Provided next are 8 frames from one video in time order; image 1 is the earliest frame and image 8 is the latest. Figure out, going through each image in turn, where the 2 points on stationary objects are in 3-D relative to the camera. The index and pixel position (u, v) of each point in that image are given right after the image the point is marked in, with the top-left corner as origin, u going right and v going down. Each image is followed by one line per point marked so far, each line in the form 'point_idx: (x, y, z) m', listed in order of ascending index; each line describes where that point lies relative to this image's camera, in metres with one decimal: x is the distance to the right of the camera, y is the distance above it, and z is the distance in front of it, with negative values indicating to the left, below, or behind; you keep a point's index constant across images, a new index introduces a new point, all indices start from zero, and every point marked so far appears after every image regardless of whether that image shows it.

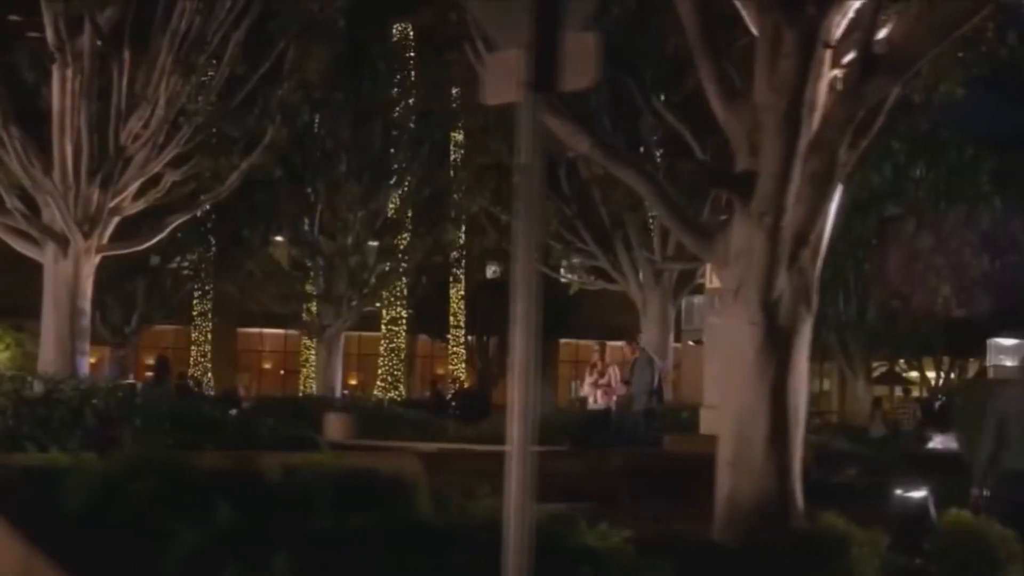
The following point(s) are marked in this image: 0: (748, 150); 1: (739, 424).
0: (+1.7, +1.0, +12.2) m
1: (+1.6, -1.0, +12.0) m
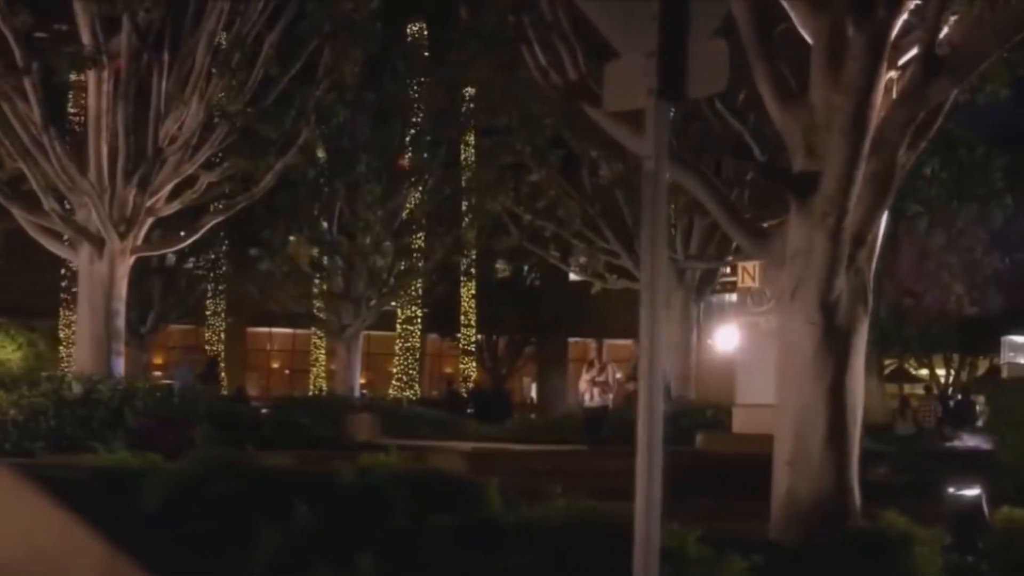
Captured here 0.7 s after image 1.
0: (+2.1, +1.0, +12.3) m
1: (+2.0, -1.0, +12.1) m
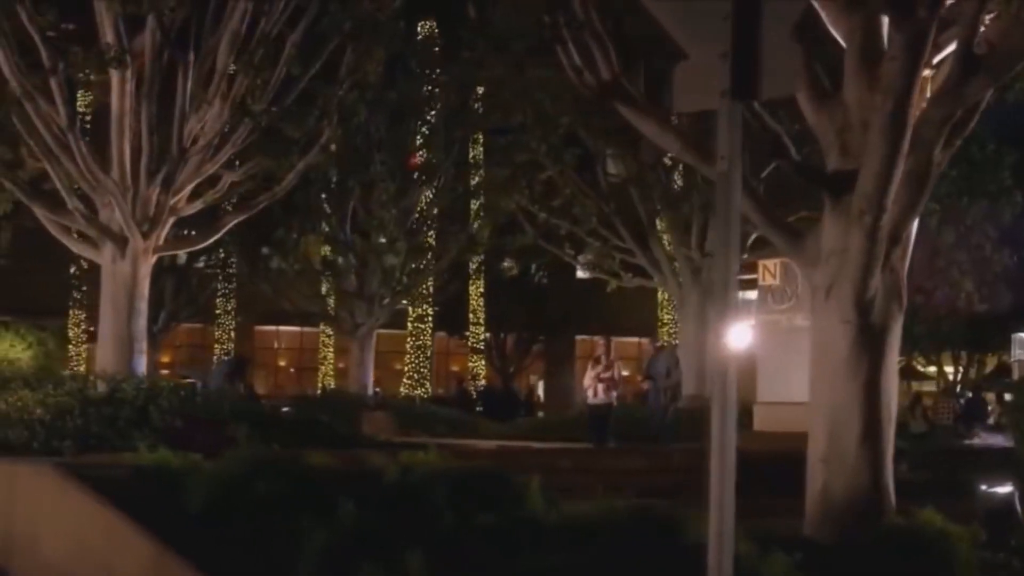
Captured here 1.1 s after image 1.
0: (+2.4, +1.0, +12.3) m
1: (+2.3, -1.0, +12.2) m
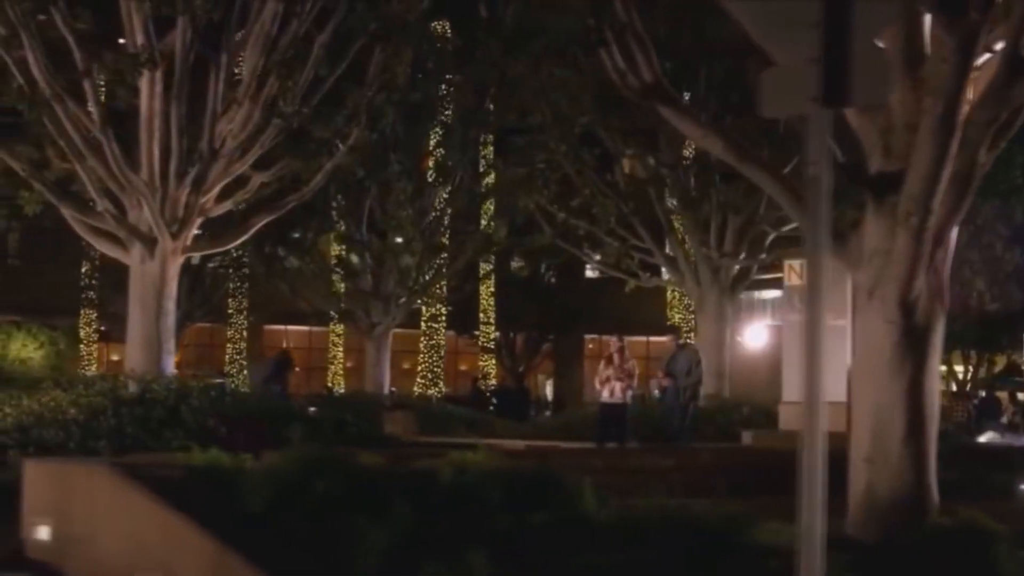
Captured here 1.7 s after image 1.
0: (+2.7, +1.0, +12.4) m
1: (+2.6, -1.0, +12.3) m
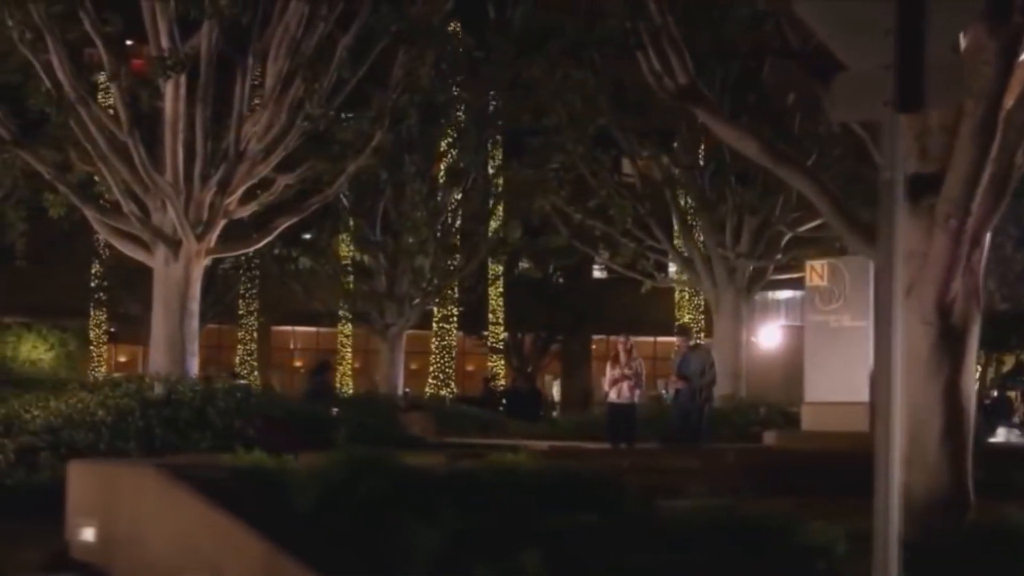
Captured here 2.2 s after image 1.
0: (+3.0, +1.0, +12.5) m
1: (+2.9, -1.0, +12.3) m
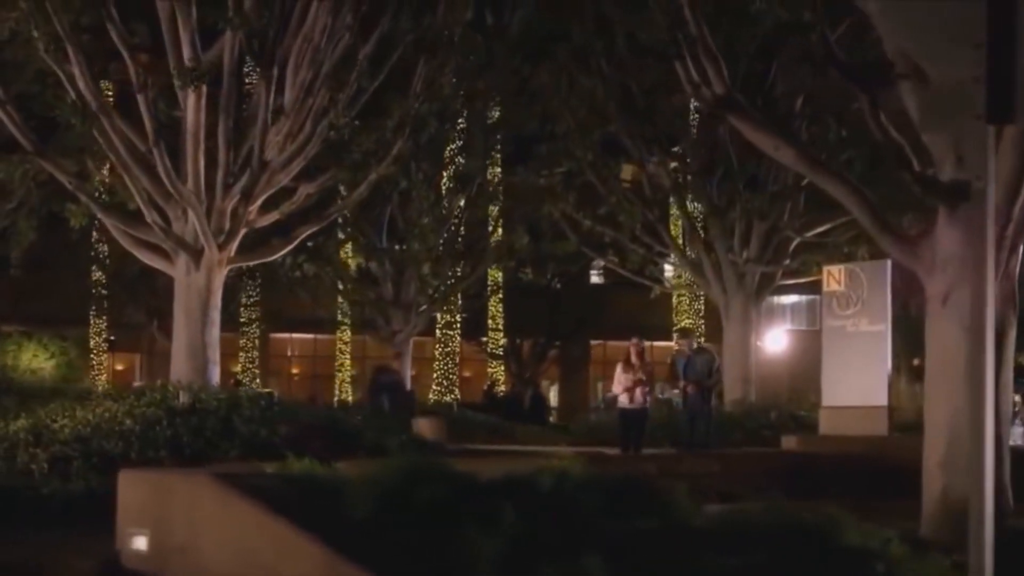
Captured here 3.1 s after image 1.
0: (+3.3, +0.9, +12.6) m
1: (+3.3, -1.0, +12.5) m
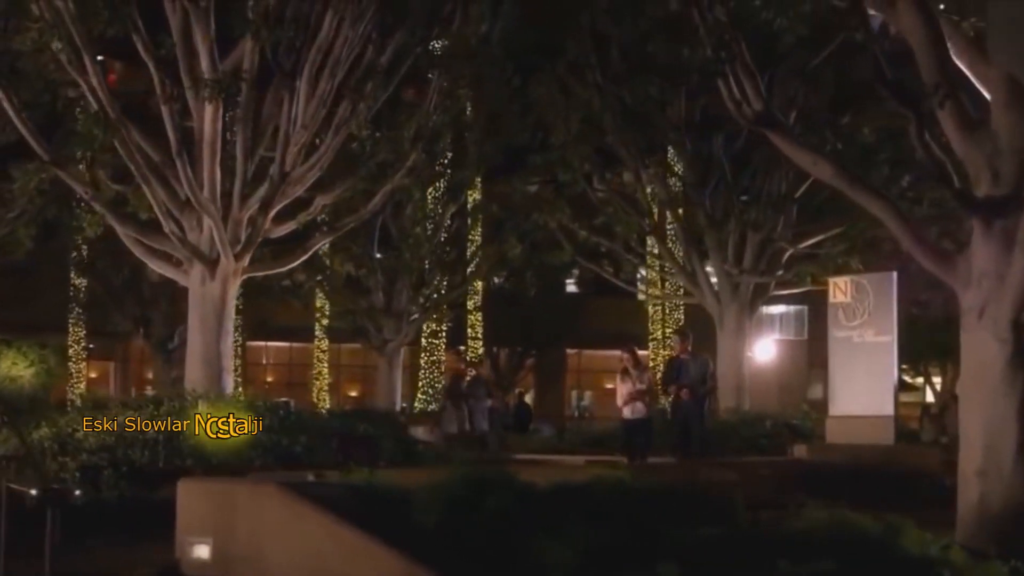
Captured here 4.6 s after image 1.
0: (+3.7, +0.8, +12.9) m
1: (+3.6, -1.1, +12.8) m
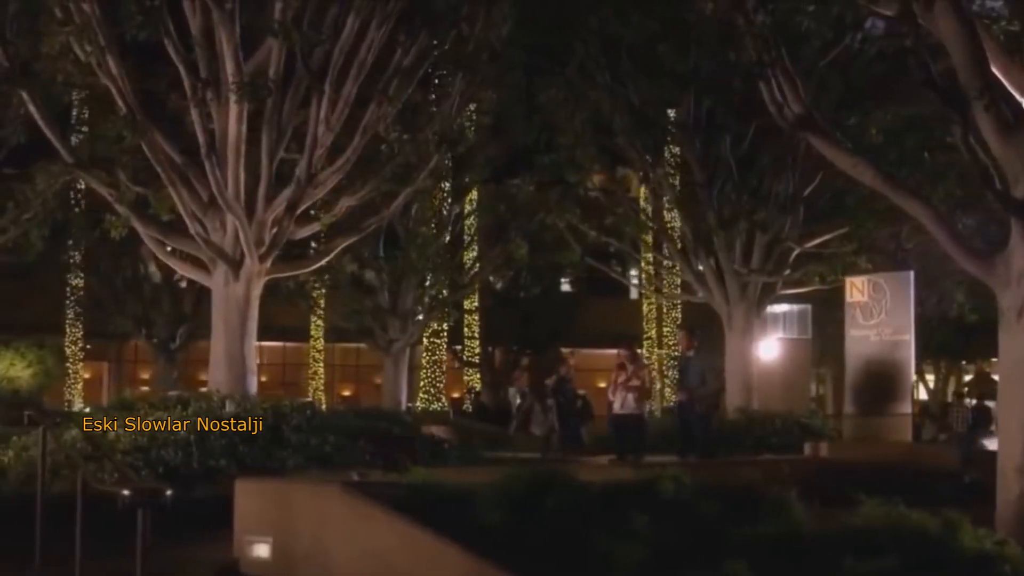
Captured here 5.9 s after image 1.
0: (+4.0, +0.8, +13.2) m
1: (+4.0, -1.1, +13.0) m
